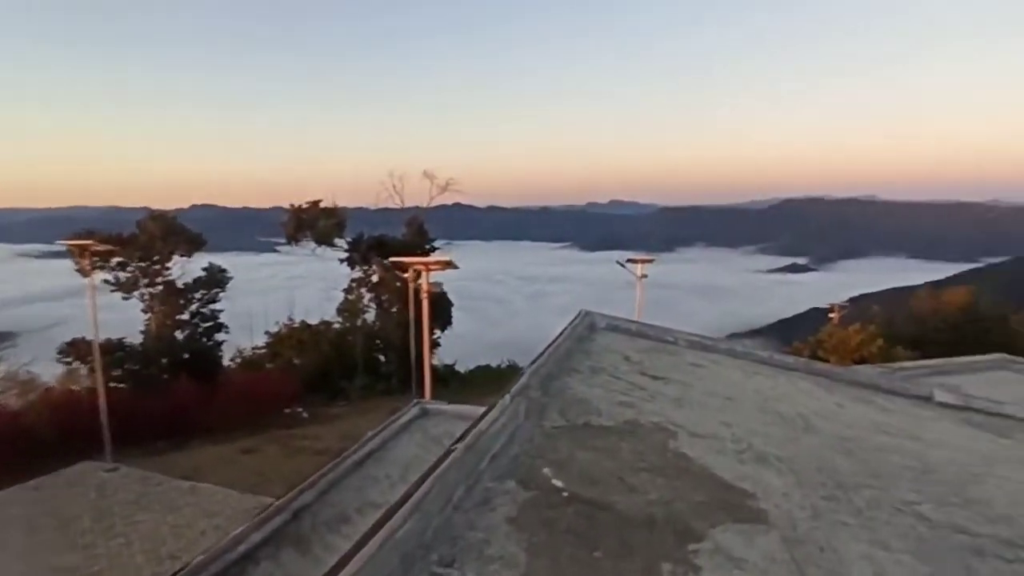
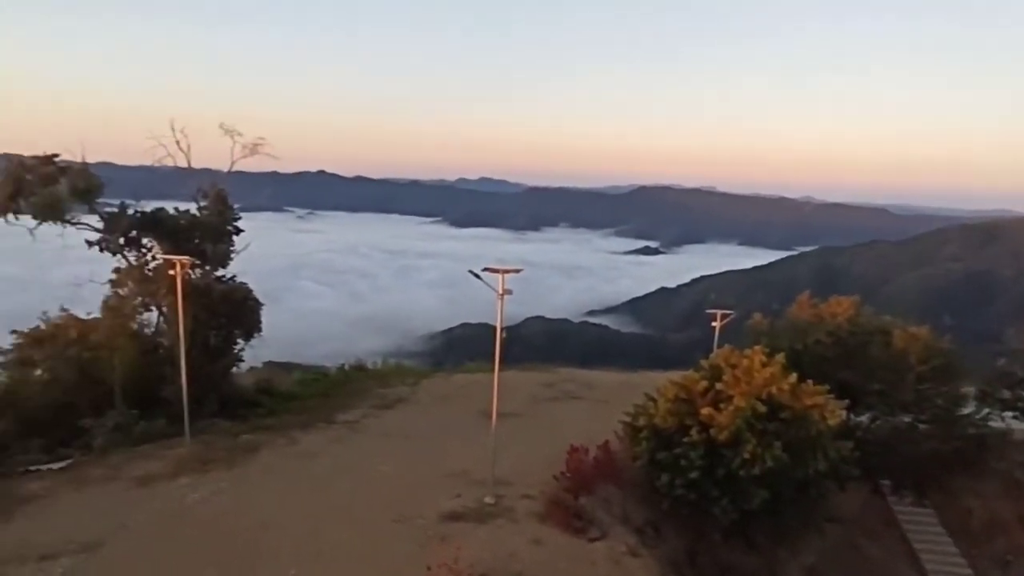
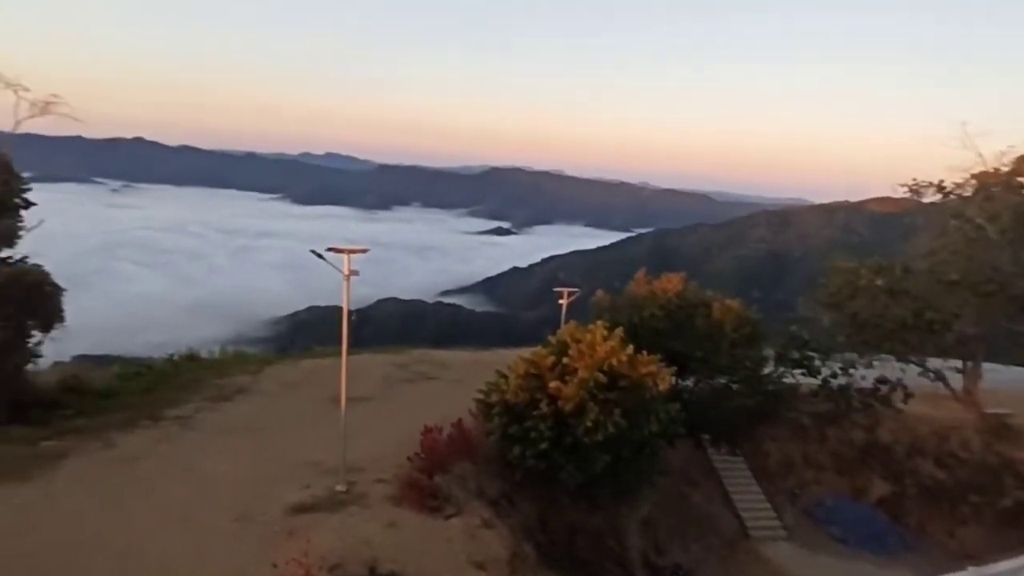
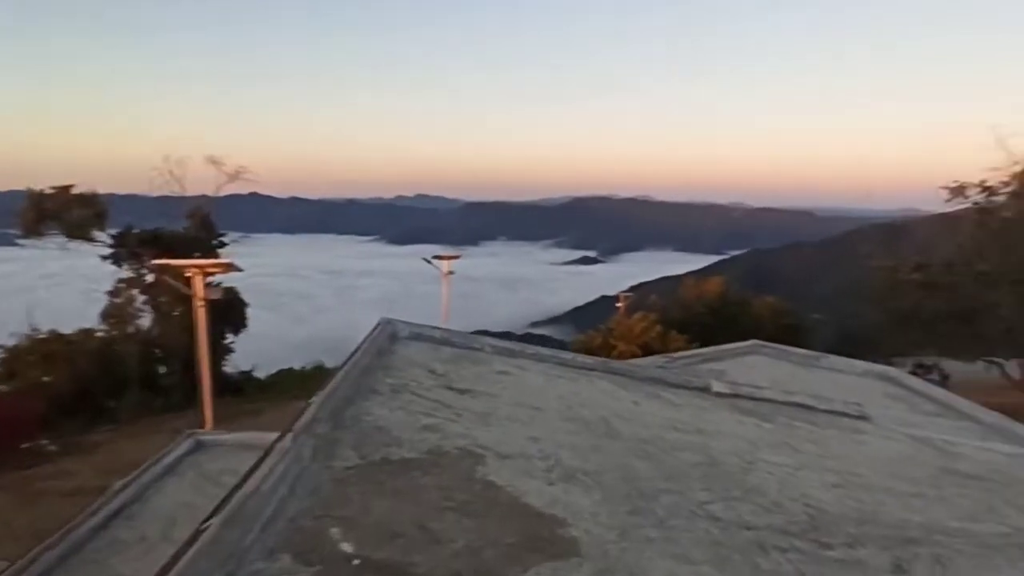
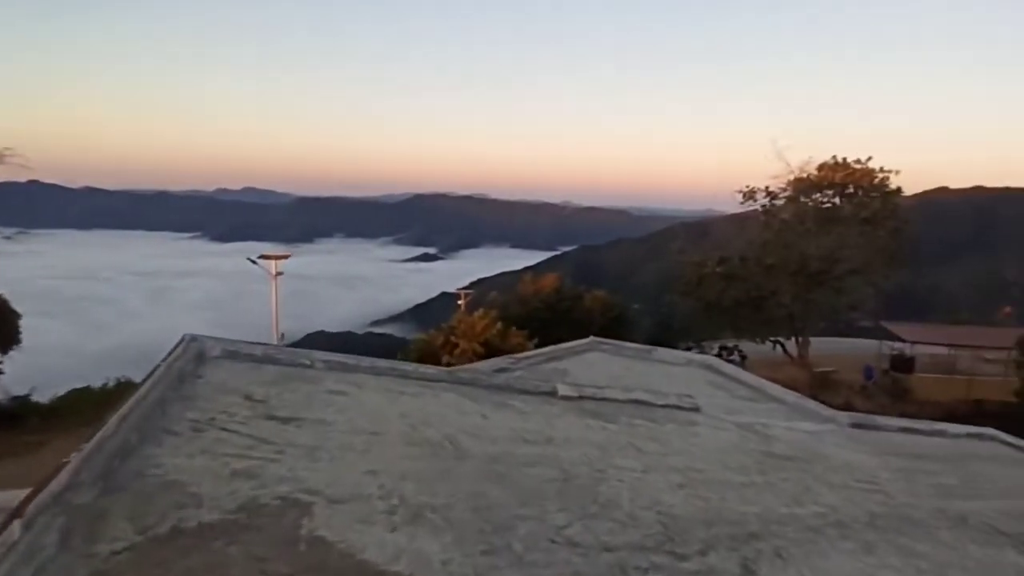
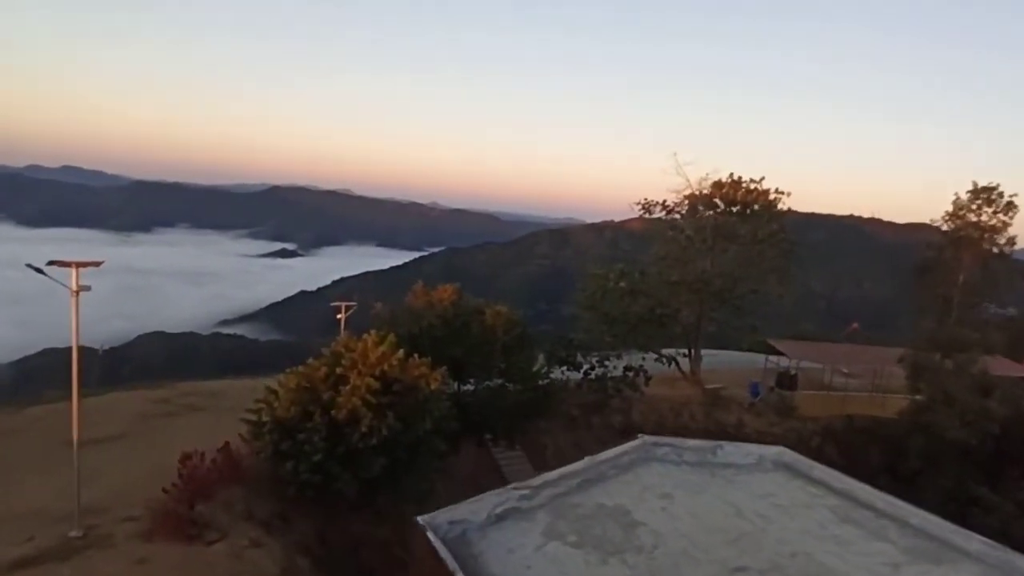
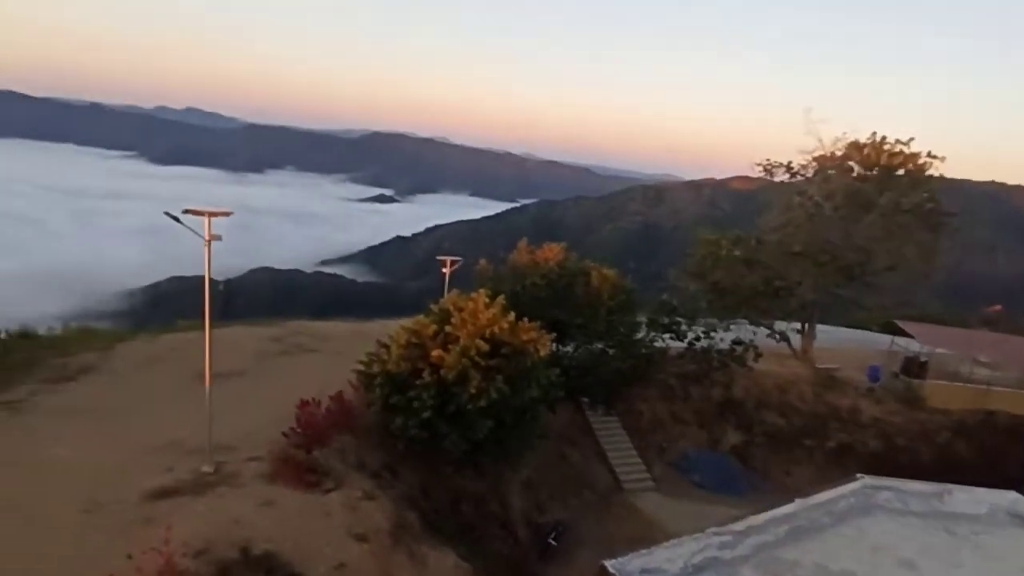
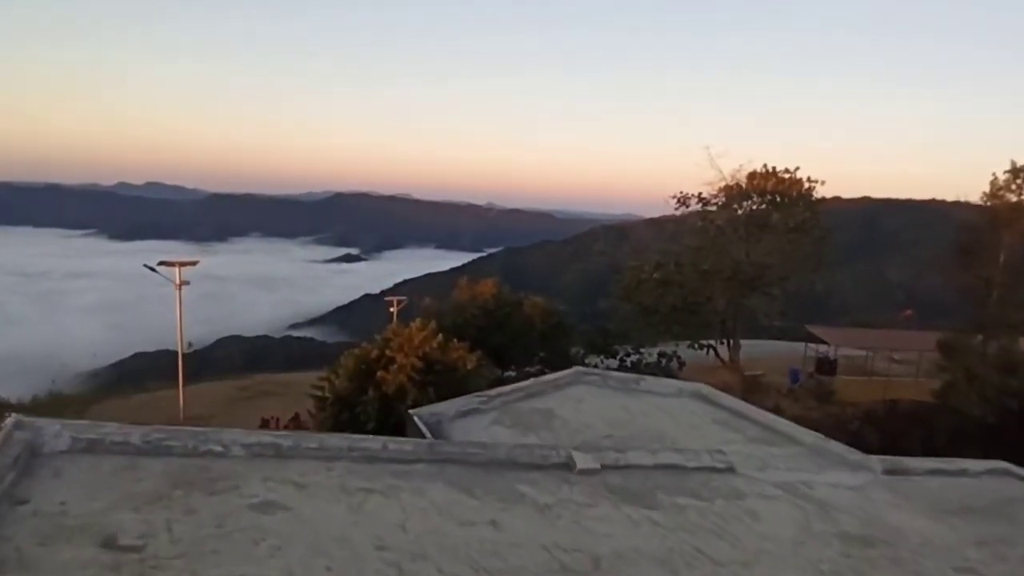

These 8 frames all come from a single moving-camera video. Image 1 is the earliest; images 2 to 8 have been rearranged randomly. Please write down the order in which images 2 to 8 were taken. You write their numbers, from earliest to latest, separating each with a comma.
4, 5, 8, 6, 7, 3, 2
